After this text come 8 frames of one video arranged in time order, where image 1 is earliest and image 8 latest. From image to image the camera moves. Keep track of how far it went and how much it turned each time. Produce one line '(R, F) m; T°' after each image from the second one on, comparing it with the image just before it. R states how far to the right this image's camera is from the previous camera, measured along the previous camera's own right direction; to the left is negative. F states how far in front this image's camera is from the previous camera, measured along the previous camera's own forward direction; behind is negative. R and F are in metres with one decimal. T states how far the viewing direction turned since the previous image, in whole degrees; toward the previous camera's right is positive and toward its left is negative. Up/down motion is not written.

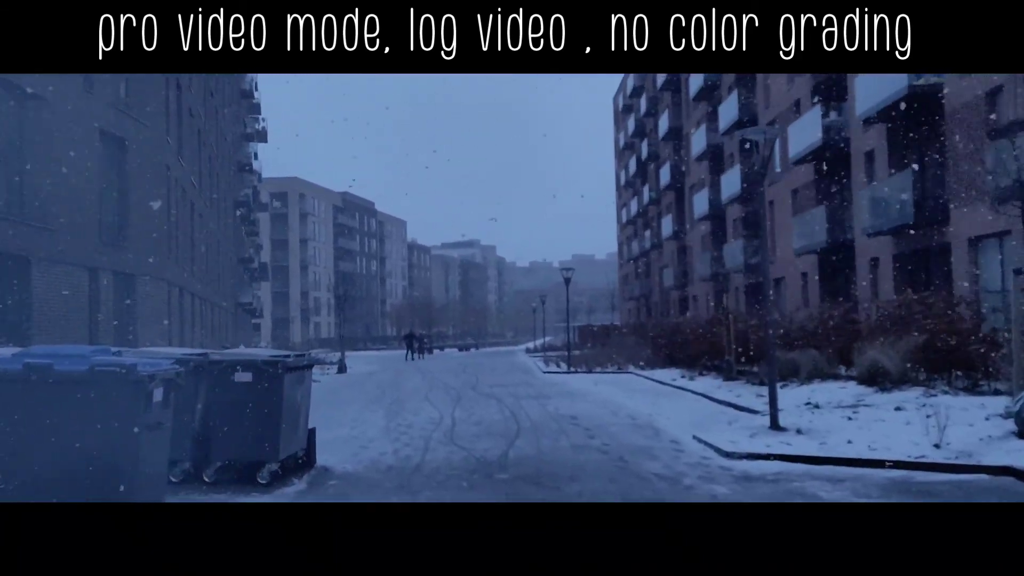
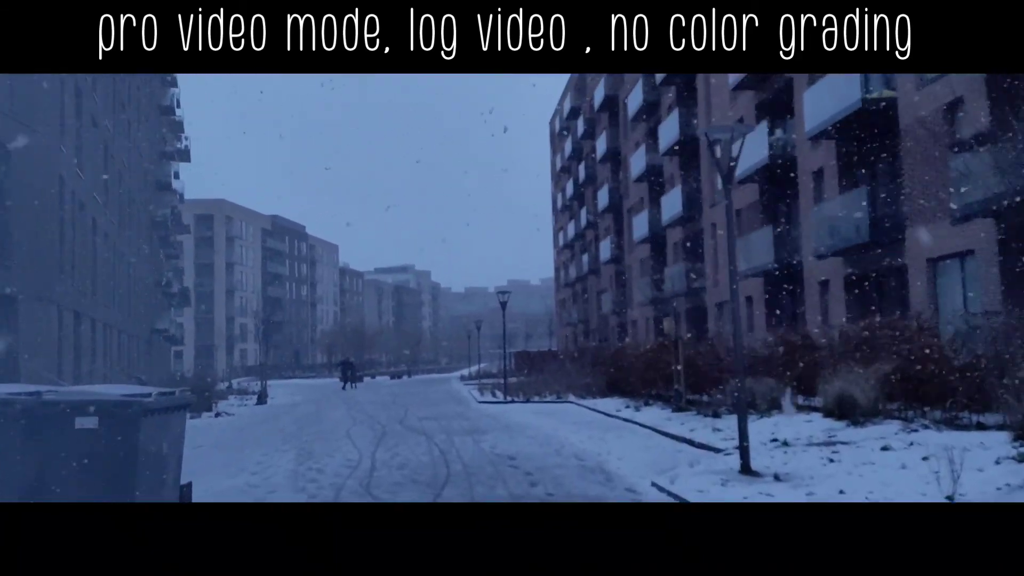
(+0.1, +1.5) m; +4°
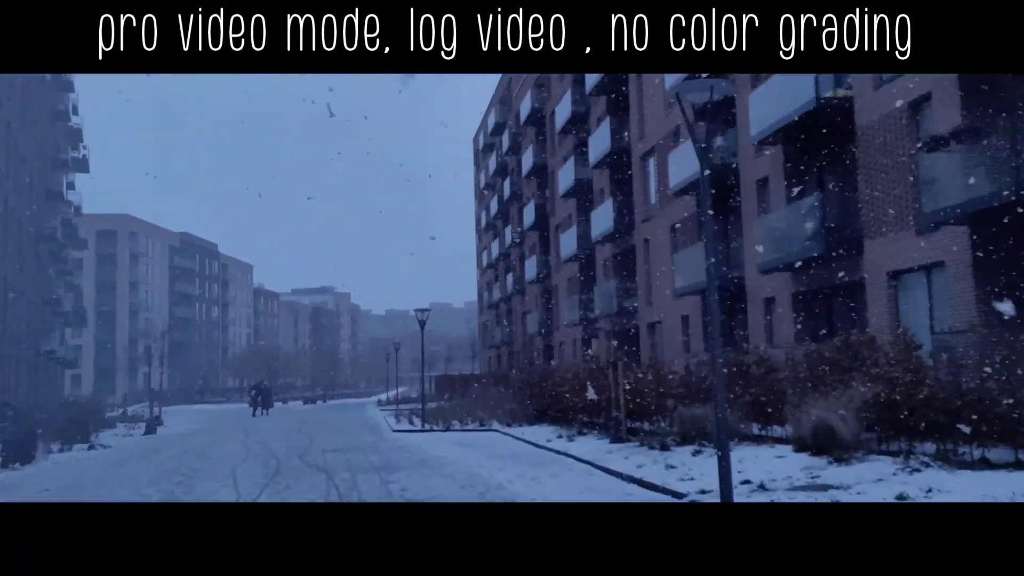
(+0.1, +2.0) m; +5°
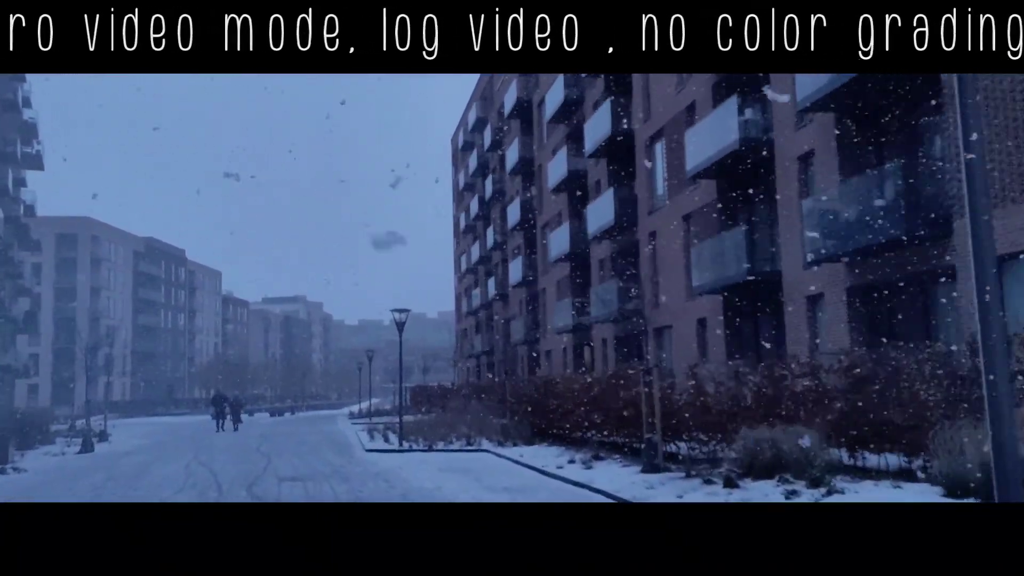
(-0.4, +3.1) m; +2°
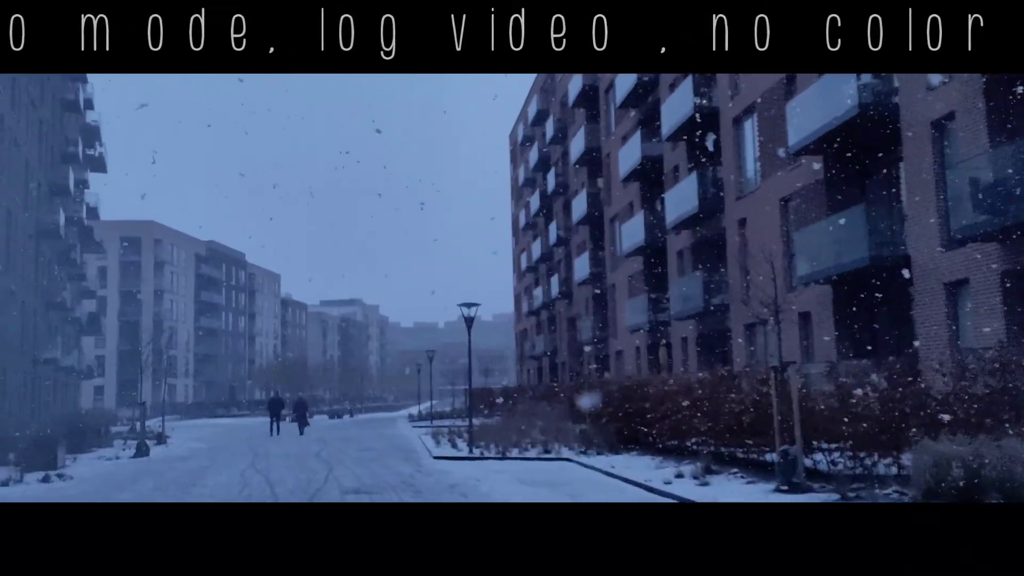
(-0.6, +1.8) m; -4°
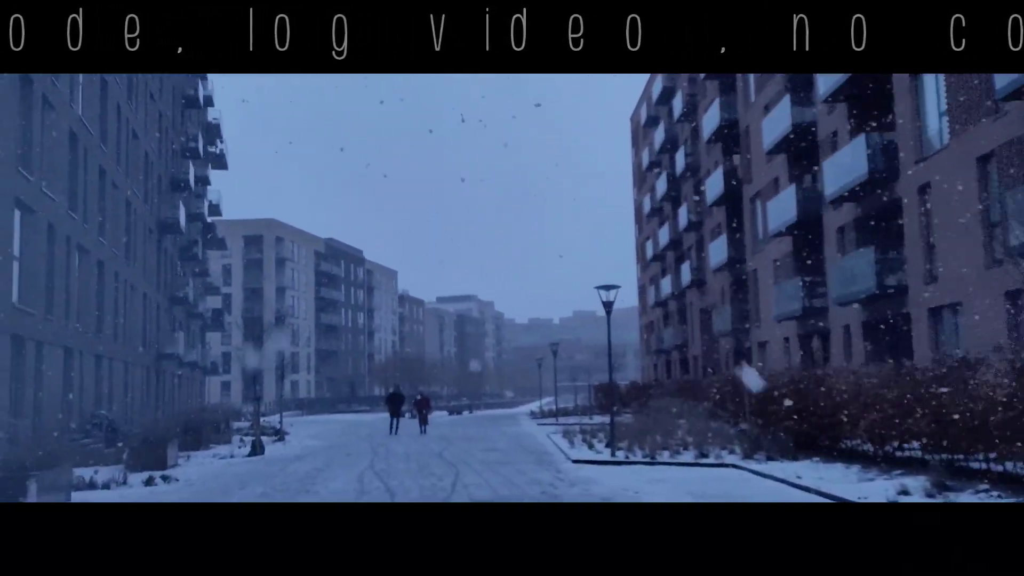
(-0.6, +2.2) m; -7°
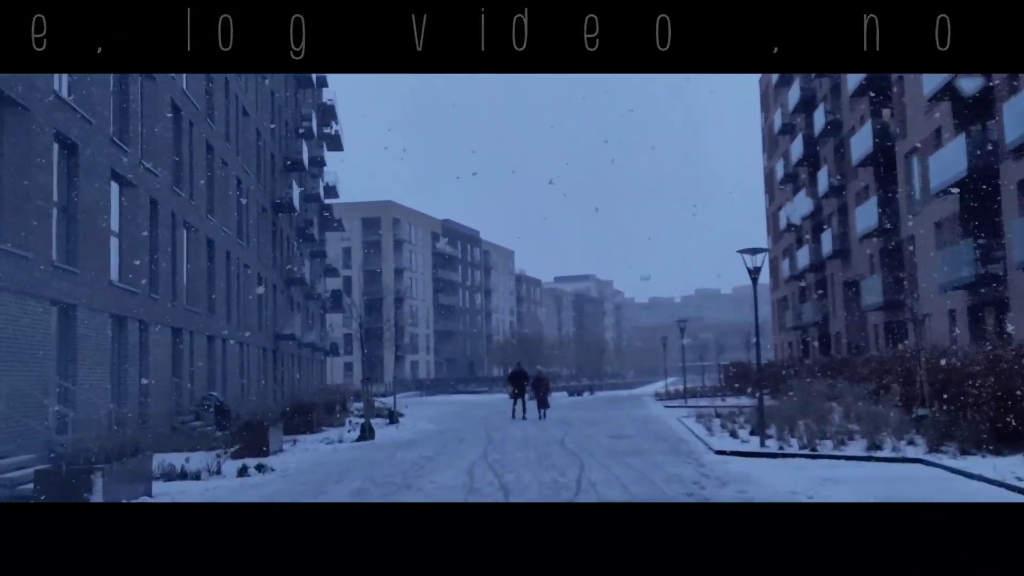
(-0.2, +1.9) m; -8°
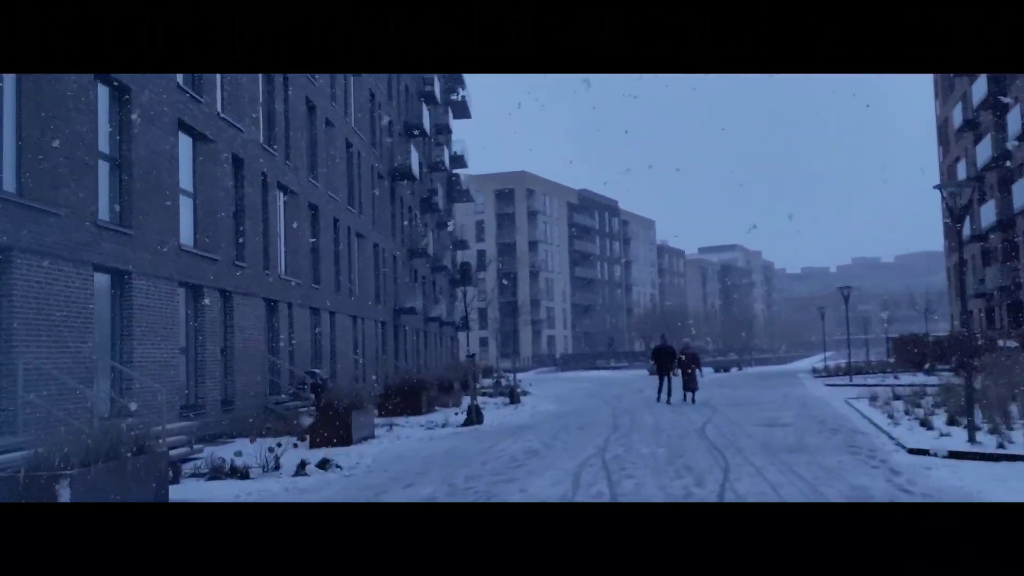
(+0.3, +2.7) m; -10°
